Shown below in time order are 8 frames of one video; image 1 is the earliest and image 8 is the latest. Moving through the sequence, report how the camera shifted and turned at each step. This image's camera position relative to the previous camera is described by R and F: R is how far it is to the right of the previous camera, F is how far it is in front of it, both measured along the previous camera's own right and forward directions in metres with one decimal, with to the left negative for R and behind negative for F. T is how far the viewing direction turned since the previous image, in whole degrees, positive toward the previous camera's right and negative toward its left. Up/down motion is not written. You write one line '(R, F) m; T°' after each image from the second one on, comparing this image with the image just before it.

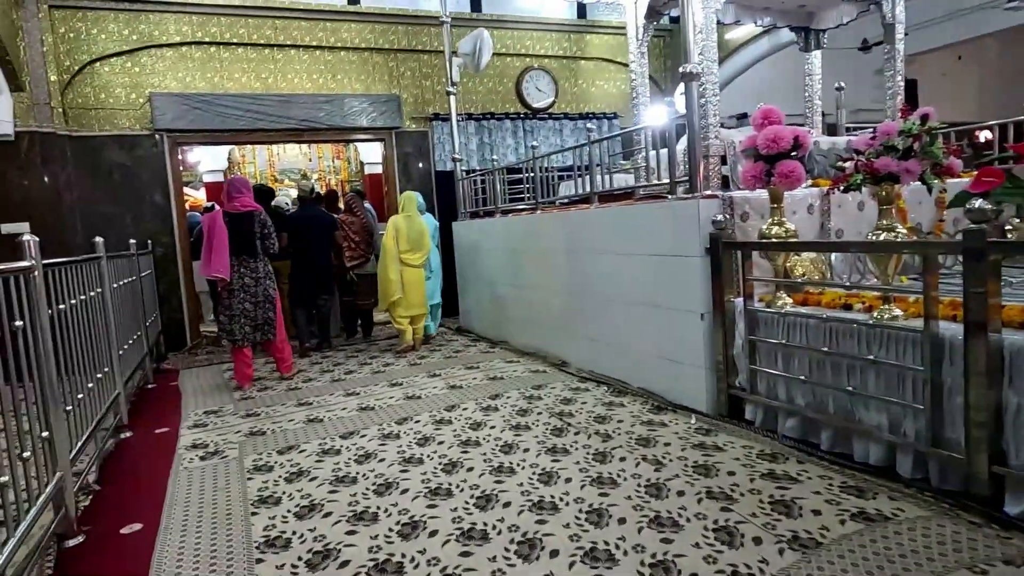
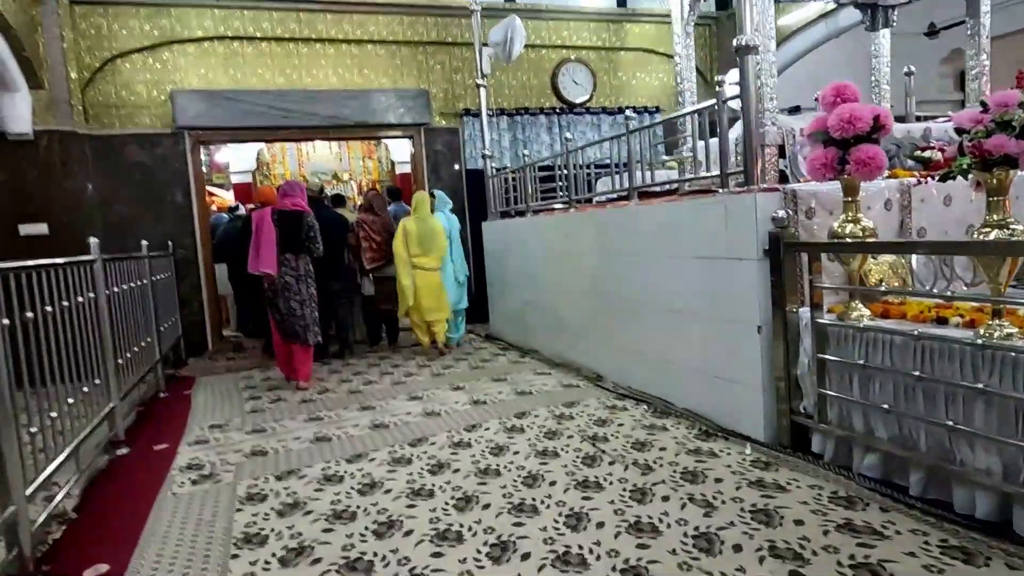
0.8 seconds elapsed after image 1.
(+0.1, +0.4) m; -3°
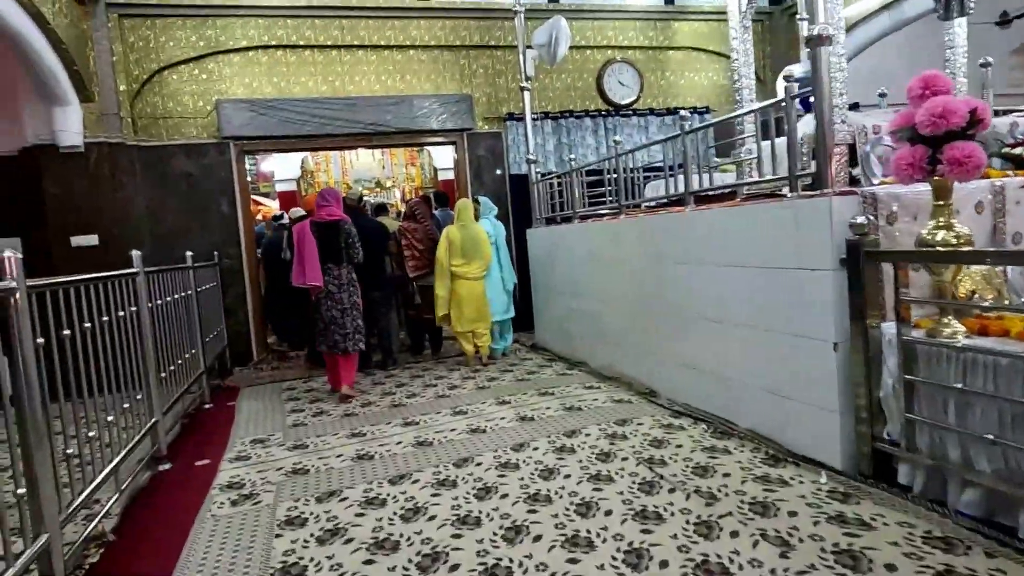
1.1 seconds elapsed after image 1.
(0.0, +0.2) m; -4°
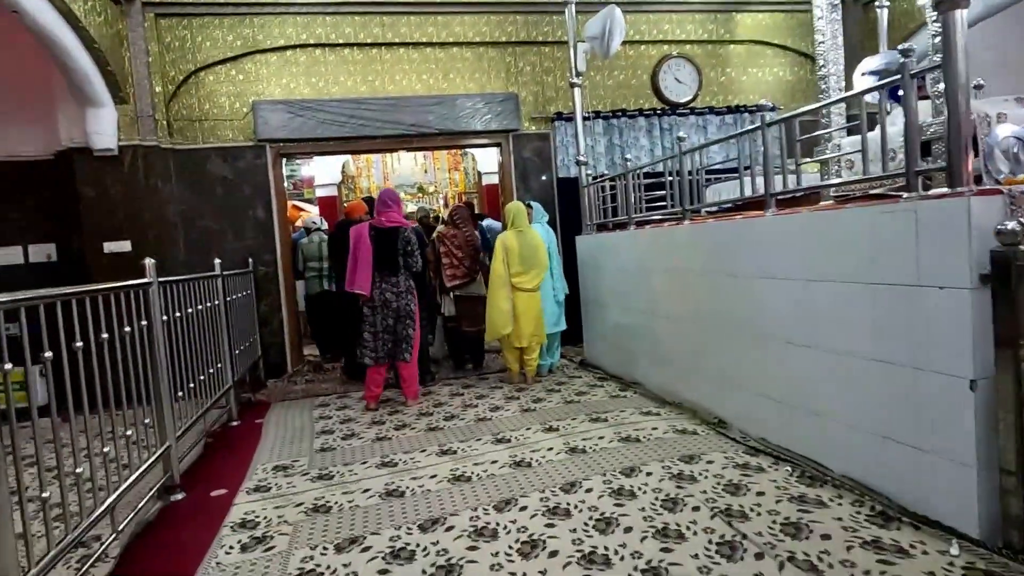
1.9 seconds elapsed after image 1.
(0.0, +0.4) m; -4°
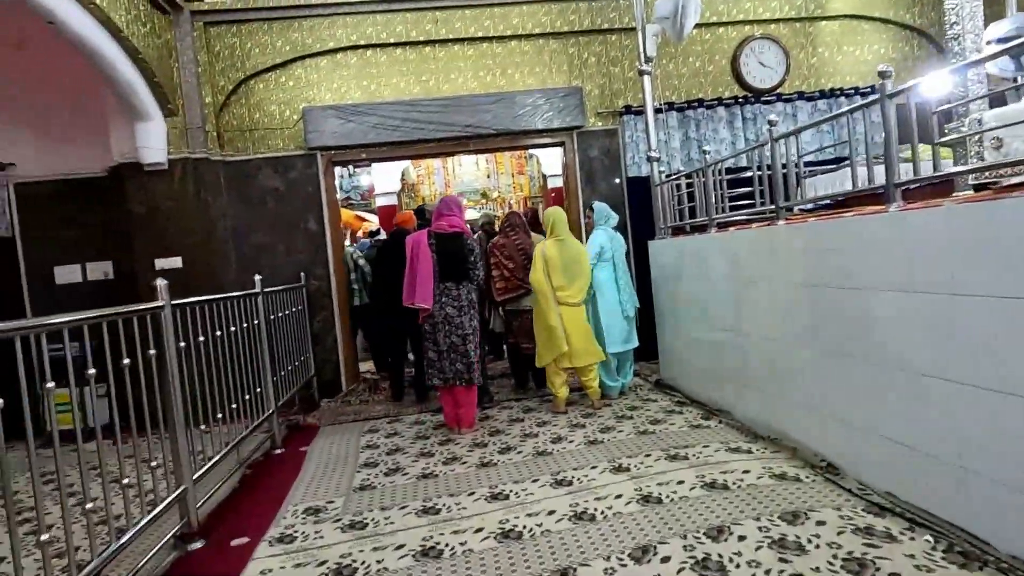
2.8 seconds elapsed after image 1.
(+0.1, +0.4) m; -6°
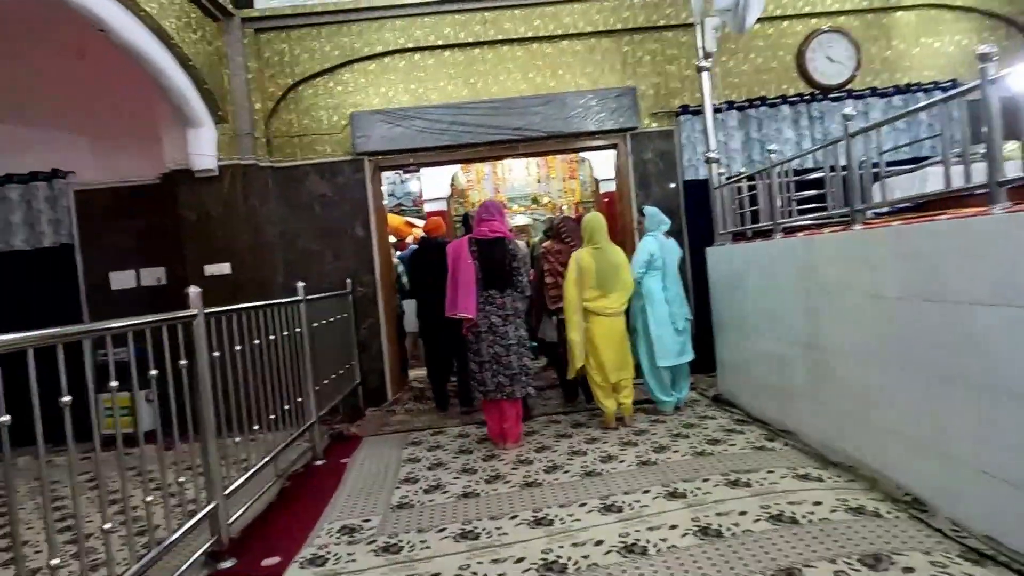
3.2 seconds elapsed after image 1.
(0.0, +0.2) m; -5°
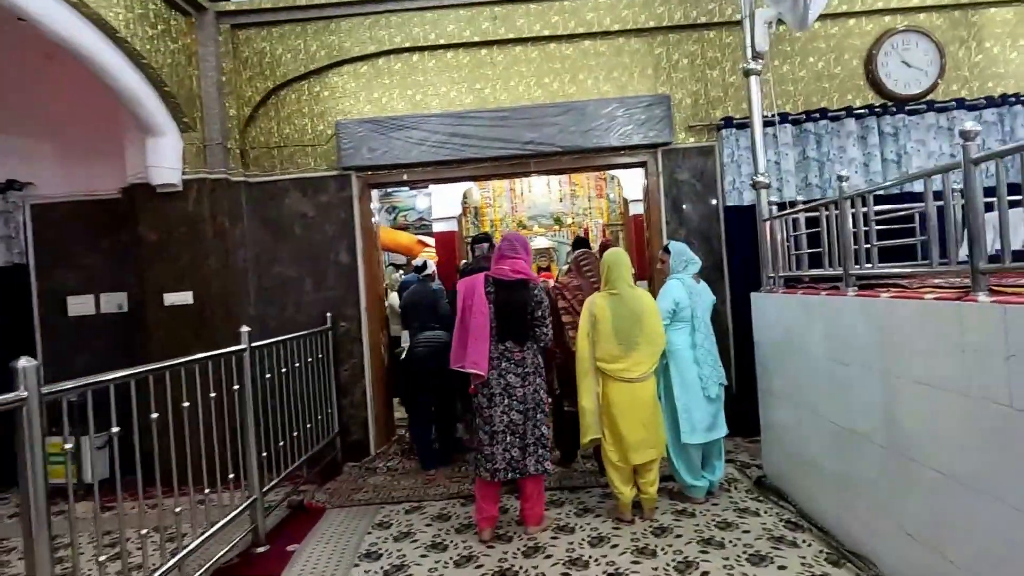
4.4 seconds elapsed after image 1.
(+0.2, +0.7) m; -3°
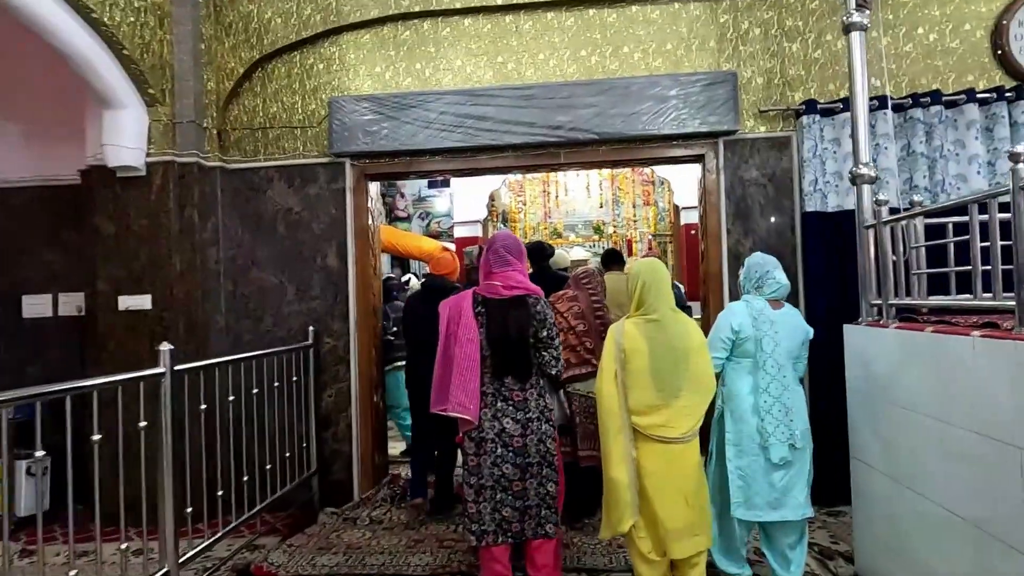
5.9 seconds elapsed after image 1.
(+0.1, +0.8) m; -4°
